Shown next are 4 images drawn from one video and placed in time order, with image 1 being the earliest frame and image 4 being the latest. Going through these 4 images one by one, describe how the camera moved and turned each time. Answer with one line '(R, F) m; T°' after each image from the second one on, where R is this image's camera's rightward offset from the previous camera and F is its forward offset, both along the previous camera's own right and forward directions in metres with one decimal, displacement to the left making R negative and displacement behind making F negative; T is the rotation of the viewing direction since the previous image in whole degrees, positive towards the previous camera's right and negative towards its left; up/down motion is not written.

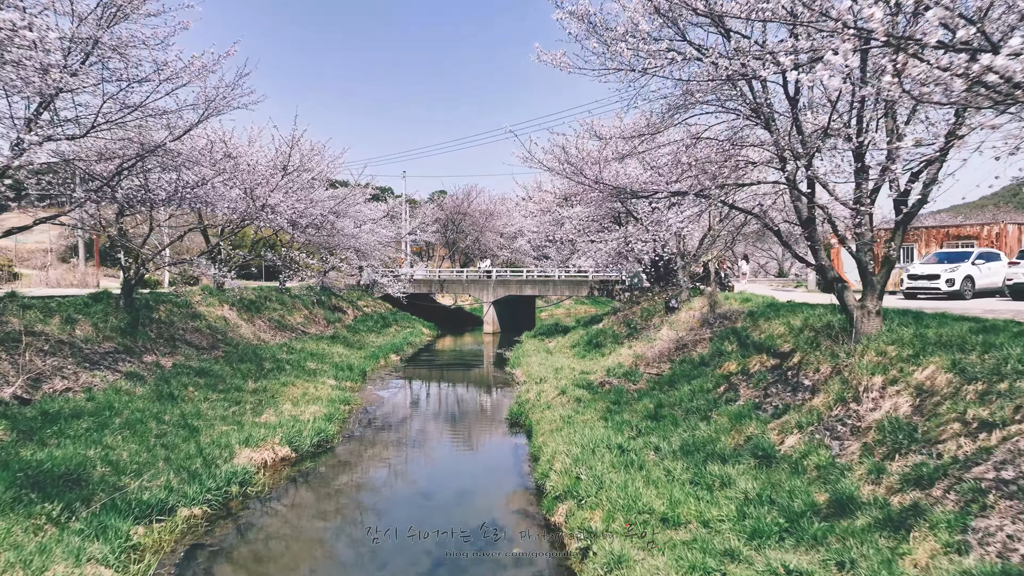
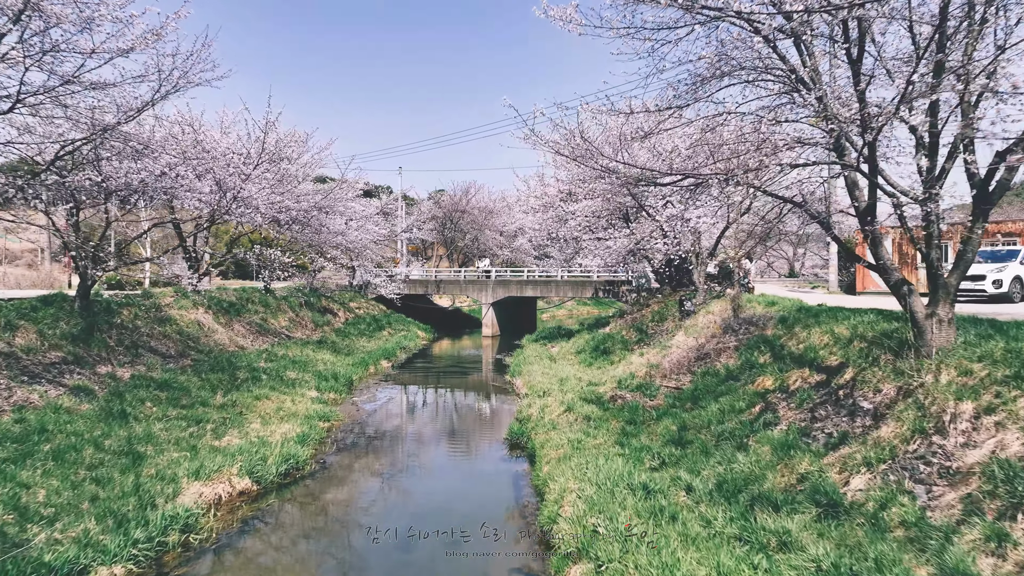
(0.0, +1.5) m; 0°
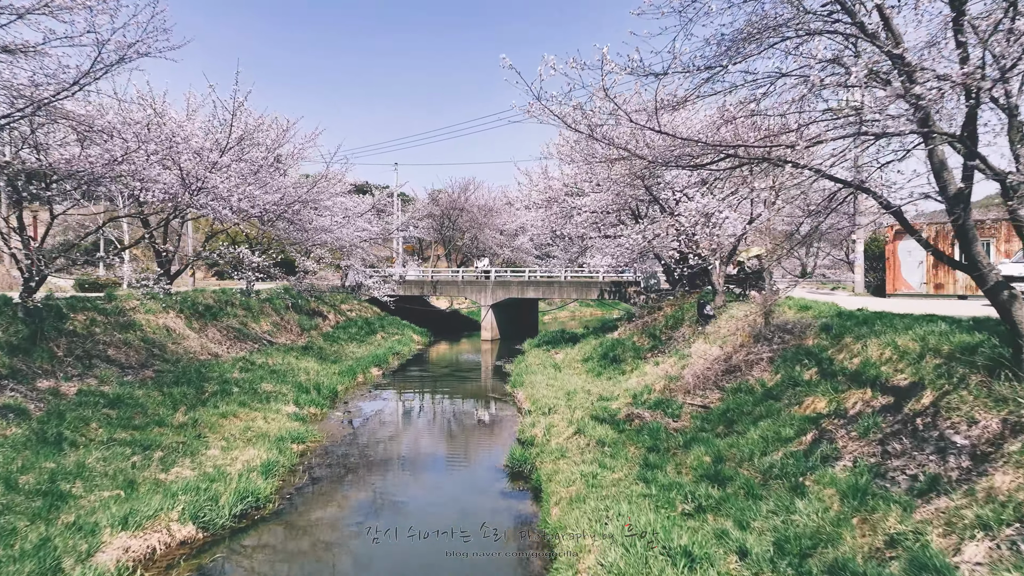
(0.0, +1.5) m; 0°
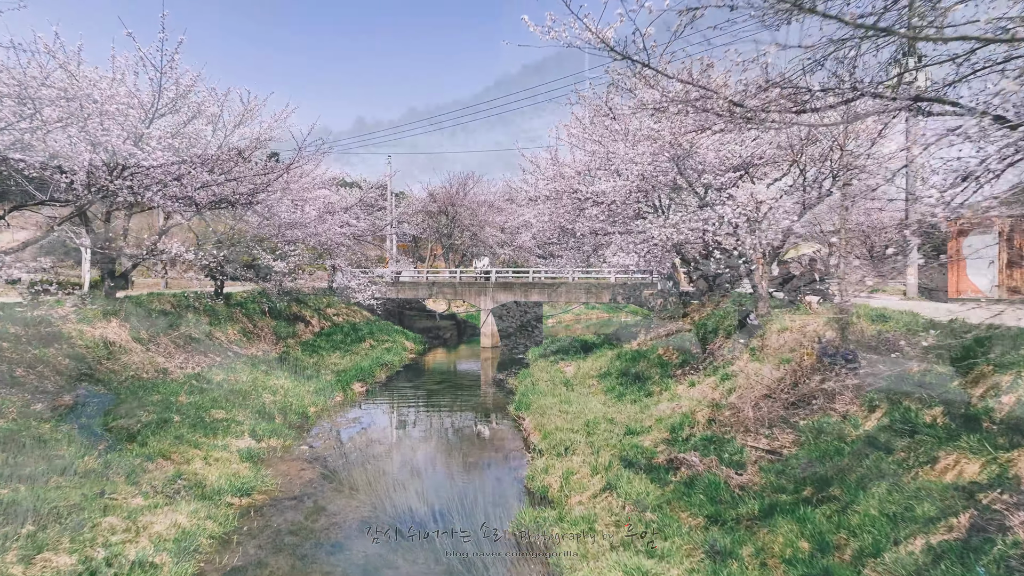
(-0.1, +2.4) m; 0°
